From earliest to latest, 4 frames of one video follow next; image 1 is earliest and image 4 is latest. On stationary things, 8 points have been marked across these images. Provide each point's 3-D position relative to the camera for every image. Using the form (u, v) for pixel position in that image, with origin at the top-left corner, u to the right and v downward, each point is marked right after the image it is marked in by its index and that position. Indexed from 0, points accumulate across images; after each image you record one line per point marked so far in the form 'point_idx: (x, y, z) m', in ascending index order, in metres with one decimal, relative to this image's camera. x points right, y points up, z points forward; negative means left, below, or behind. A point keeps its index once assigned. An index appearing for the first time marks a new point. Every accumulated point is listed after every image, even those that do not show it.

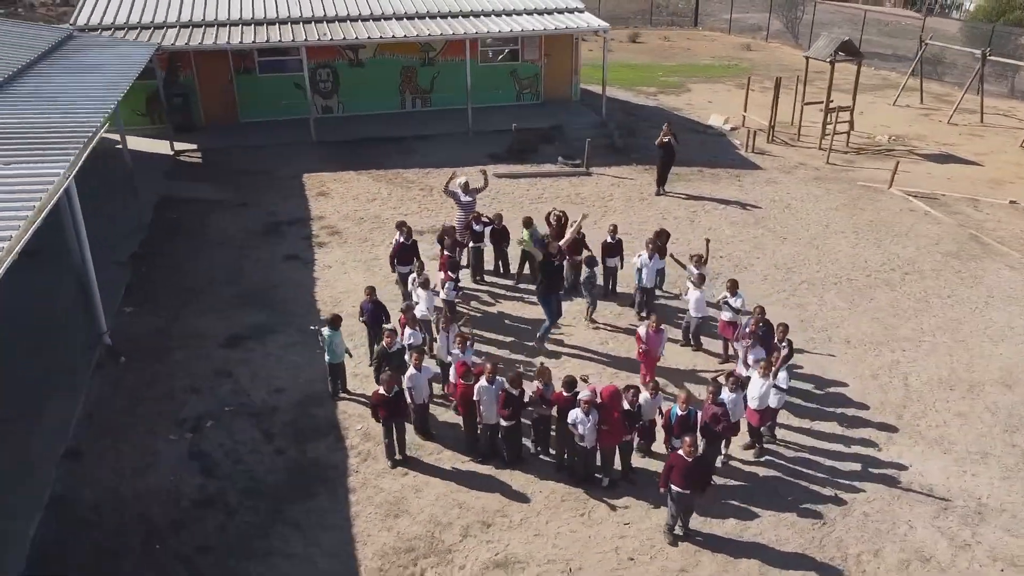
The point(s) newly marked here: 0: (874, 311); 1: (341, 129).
0: (+5.8, -0.4, +13.1) m
1: (-4.2, +3.9, +19.9) m
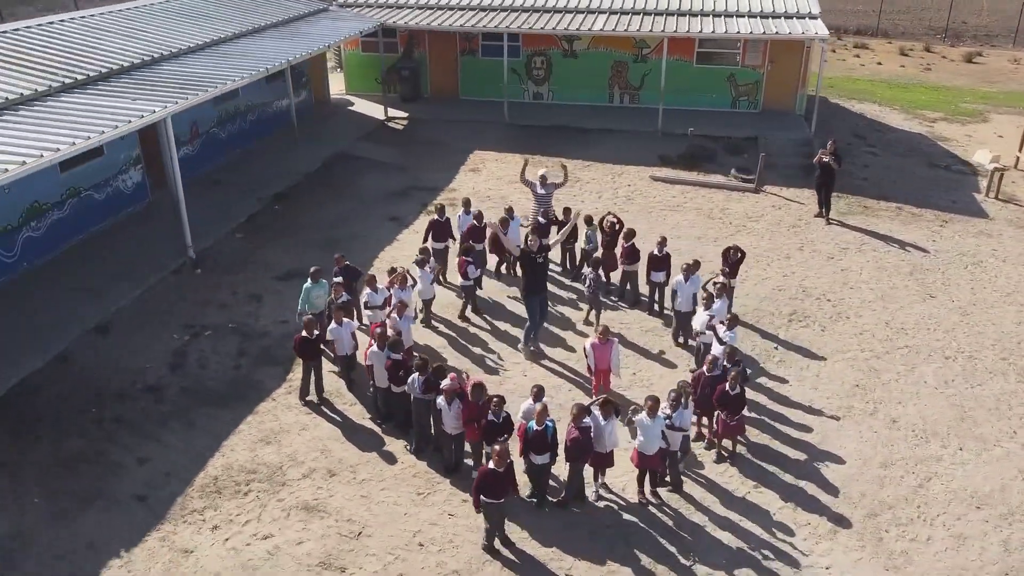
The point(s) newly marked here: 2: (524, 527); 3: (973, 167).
0: (+5.9, -1.4, +10.6) m
1: (+0.6, +4.4, +20.7) m
2: (+0.1, -2.4, +8.0) m
3: (+10.9, +2.9, +19.3) m
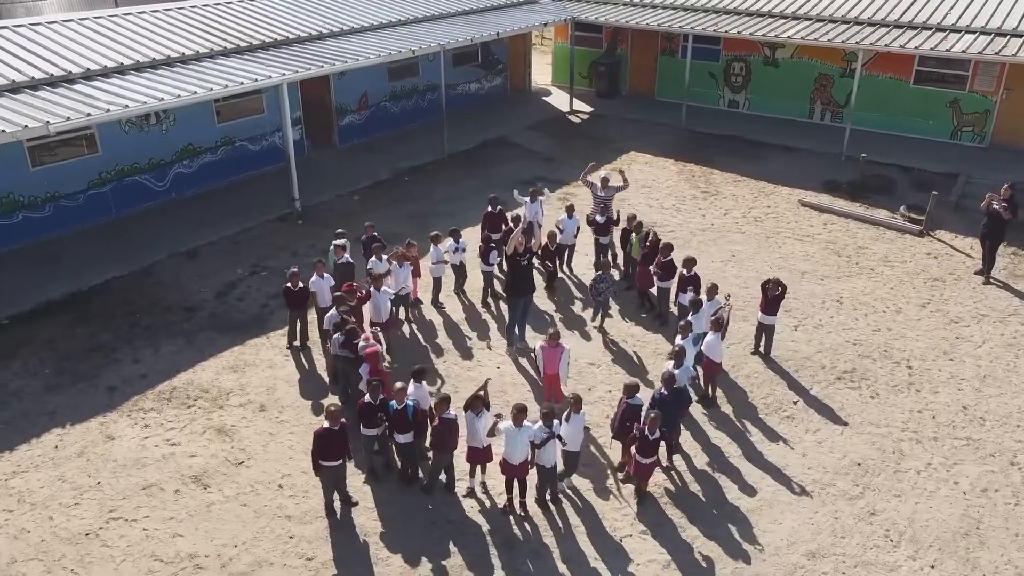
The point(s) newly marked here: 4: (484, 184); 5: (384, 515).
0: (+5.0, -2.4, +8.5) m
1: (+5.0, +4.0, +19.7) m
2: (-1.4, -2.2, +8.2) m
3: (+13.6, +0.7, +14.6) m
4: (-0.6, +2.1, +16.3) m
5: (-1.3, -2.2, +8.1) m
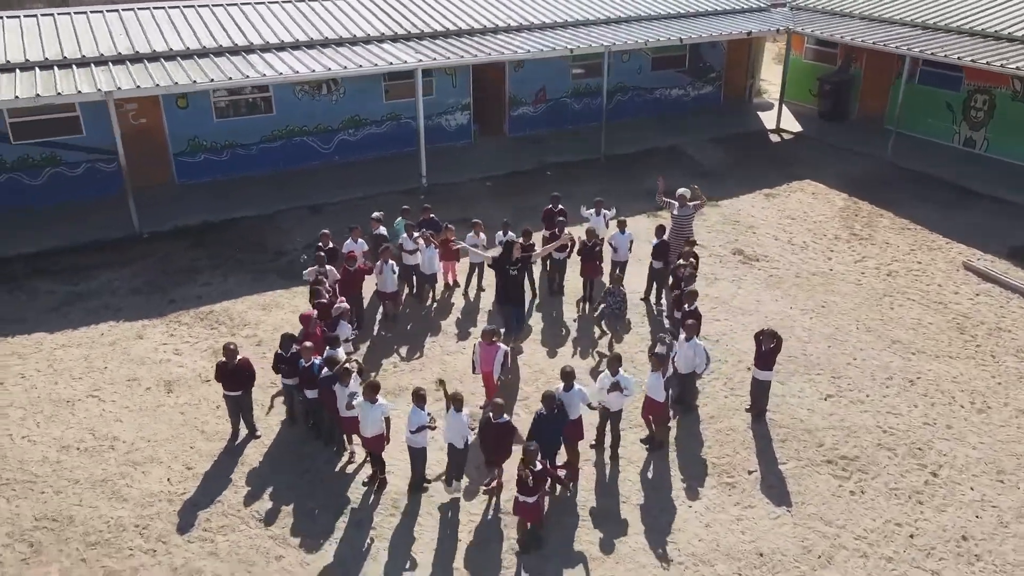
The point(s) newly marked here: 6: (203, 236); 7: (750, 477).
0: (+3.2, -3.2, +6.9) m
1: (+8.8, +2.6, +16.9) m
2: (-2.7, -1.7, +9.2) m
3: (+13.9, -2.0, +8.9) m
4: (+2.1, +2.0, +16.1) m
5: (-2.6, -1.8, +9.0) m
6: (-5.2, +0.9, +13.8) m
7: (+2.6, -2.1, +8.9) m
